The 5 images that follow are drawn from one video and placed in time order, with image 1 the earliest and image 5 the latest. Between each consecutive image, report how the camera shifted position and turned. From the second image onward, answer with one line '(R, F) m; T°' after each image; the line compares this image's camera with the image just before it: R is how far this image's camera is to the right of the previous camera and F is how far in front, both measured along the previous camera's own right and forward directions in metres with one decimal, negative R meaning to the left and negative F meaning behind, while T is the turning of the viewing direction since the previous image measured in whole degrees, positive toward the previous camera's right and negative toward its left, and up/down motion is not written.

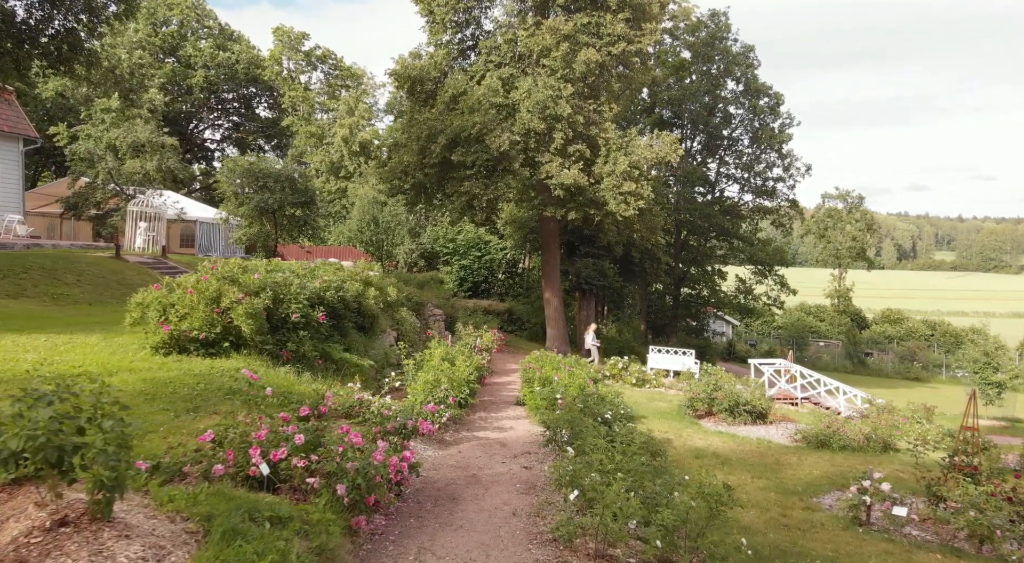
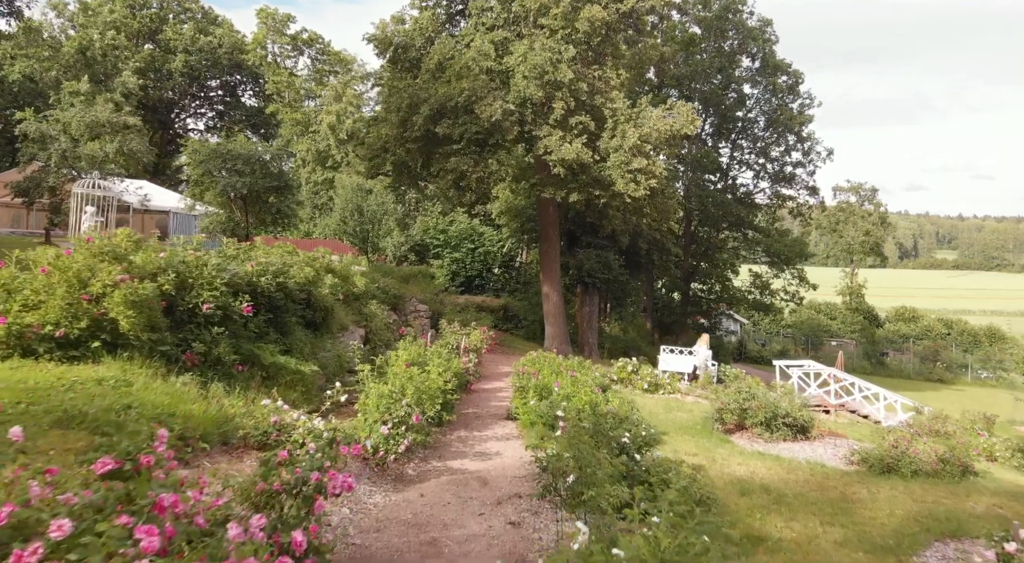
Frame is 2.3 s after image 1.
(+0.1, +1.9) m; 0°
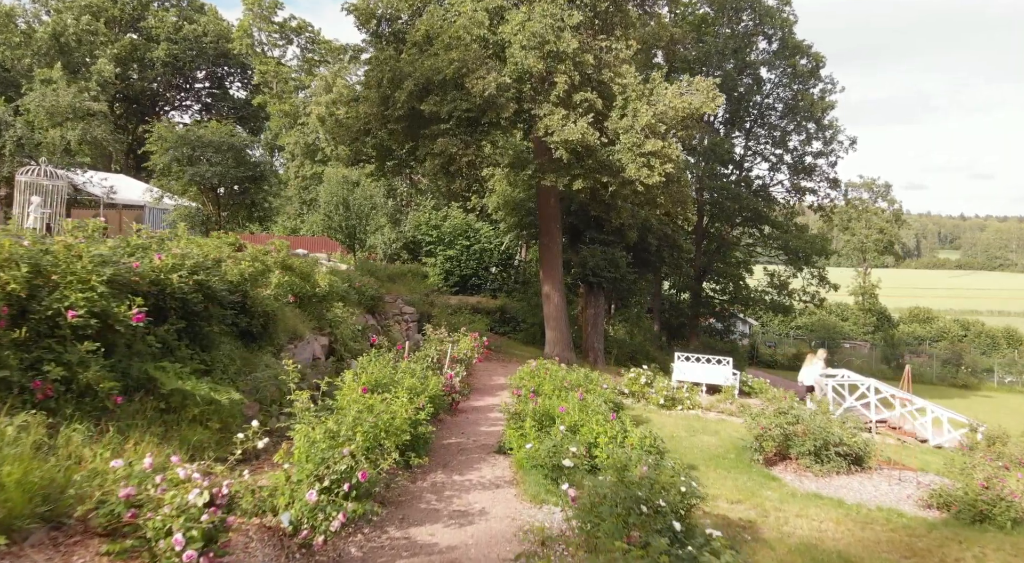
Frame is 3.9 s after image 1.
(+0.1, +1.6) m; 0°
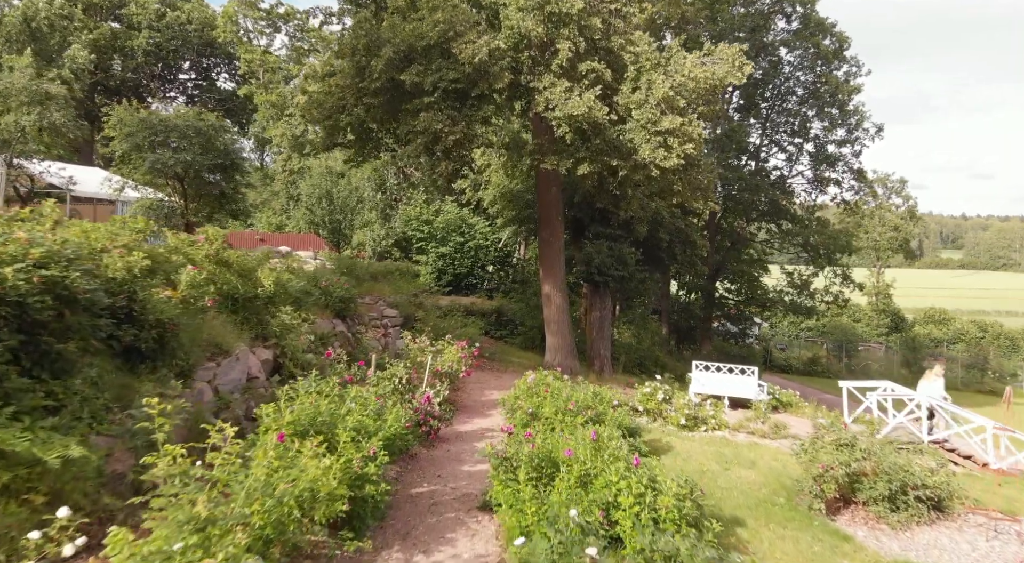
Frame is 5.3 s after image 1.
(+0.1, +1.6) m; 0°
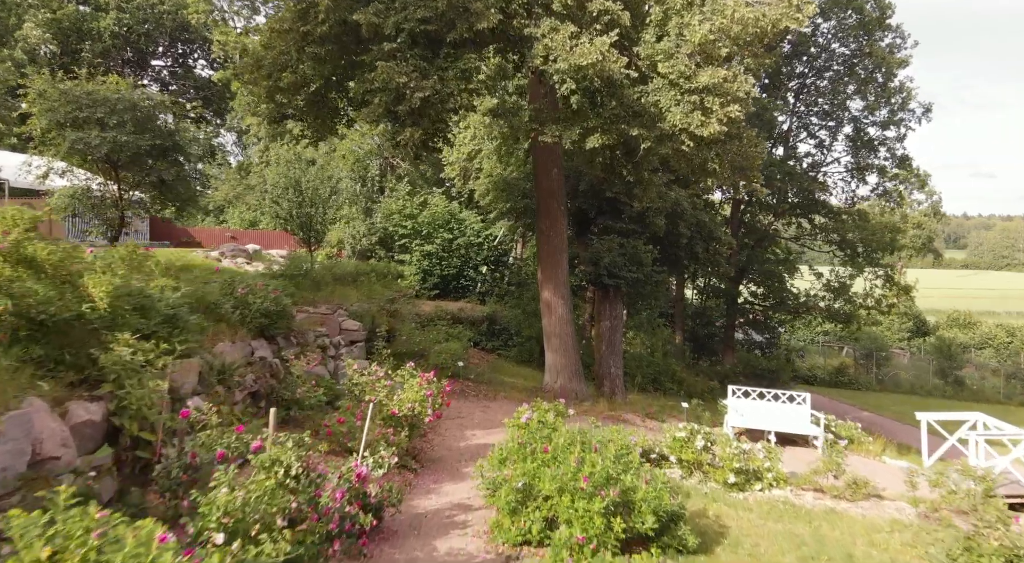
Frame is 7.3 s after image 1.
(+0.1, +2.4) m; 0°
